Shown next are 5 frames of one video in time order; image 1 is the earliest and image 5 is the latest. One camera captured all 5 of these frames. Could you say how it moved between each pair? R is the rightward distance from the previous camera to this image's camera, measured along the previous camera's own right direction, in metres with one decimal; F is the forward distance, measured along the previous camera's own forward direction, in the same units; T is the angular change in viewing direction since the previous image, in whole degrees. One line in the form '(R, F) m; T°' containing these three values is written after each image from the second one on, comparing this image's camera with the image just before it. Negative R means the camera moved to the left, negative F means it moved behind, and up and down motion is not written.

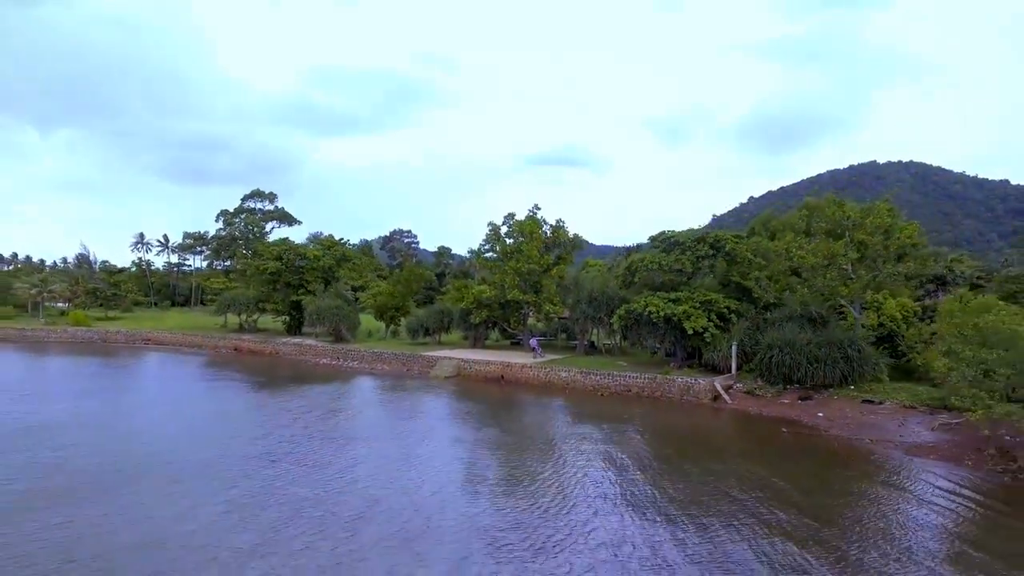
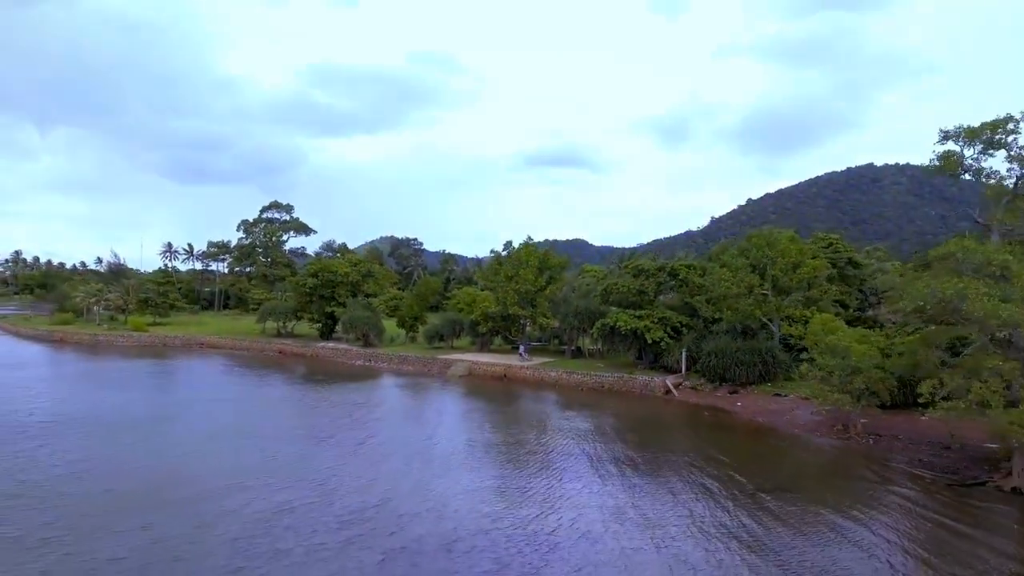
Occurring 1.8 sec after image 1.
(0.0, -6.9) m; 0°
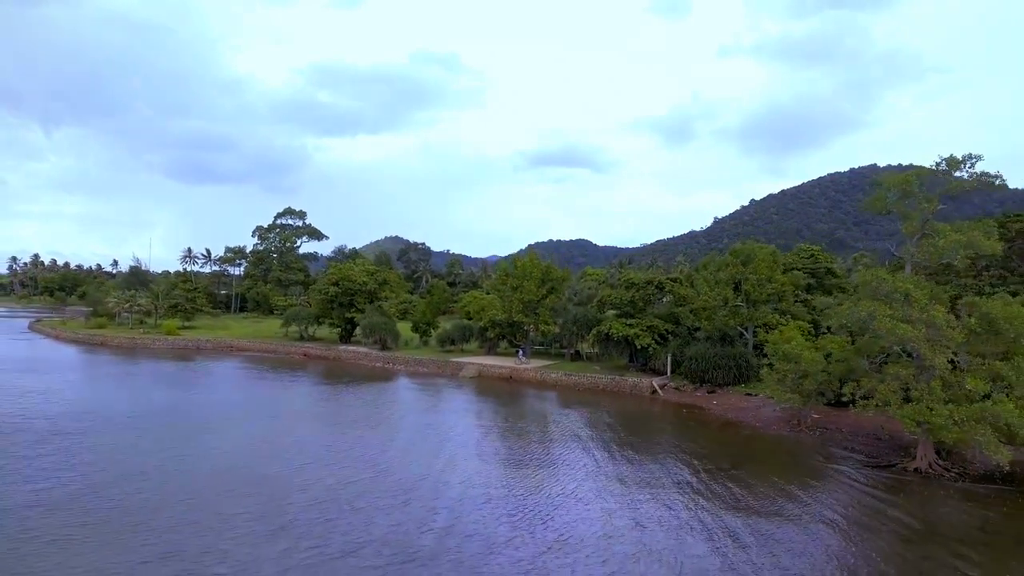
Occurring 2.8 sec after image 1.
(-0.1, -4.0) m; 0°
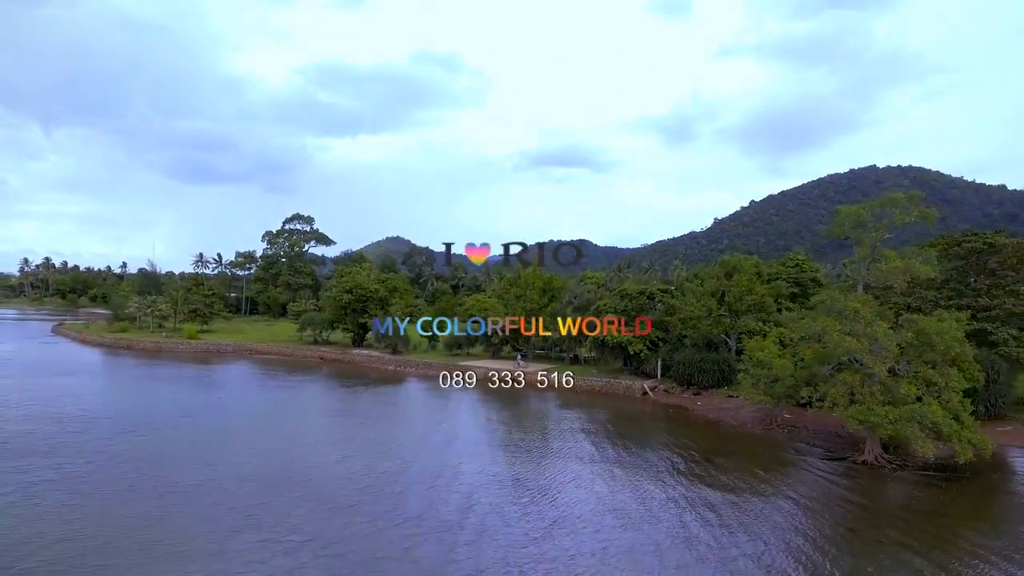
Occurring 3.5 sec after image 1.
(-0.2, -3.2) m; 0°
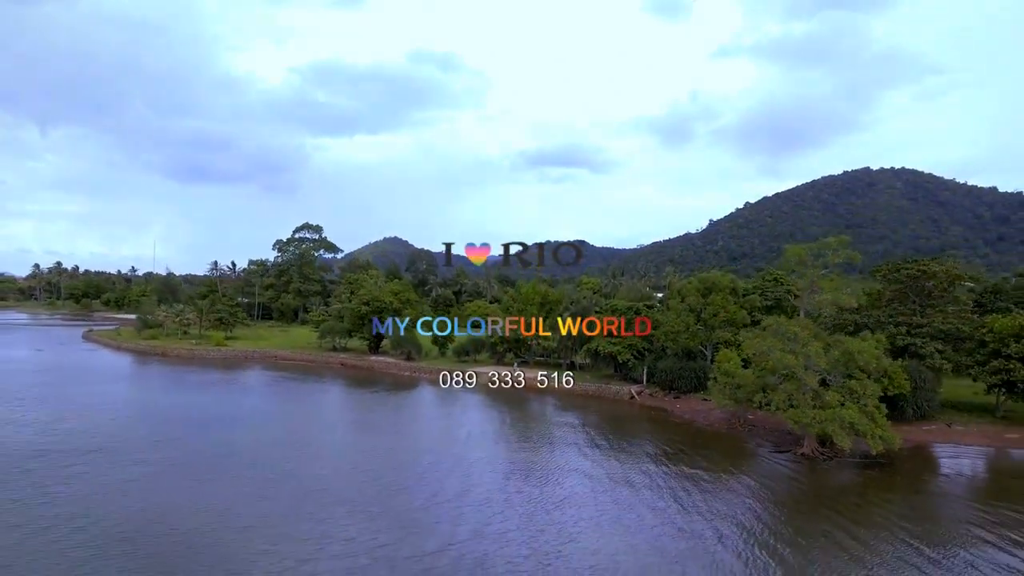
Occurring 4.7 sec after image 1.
(-0.4, -5.3) m; 0°
